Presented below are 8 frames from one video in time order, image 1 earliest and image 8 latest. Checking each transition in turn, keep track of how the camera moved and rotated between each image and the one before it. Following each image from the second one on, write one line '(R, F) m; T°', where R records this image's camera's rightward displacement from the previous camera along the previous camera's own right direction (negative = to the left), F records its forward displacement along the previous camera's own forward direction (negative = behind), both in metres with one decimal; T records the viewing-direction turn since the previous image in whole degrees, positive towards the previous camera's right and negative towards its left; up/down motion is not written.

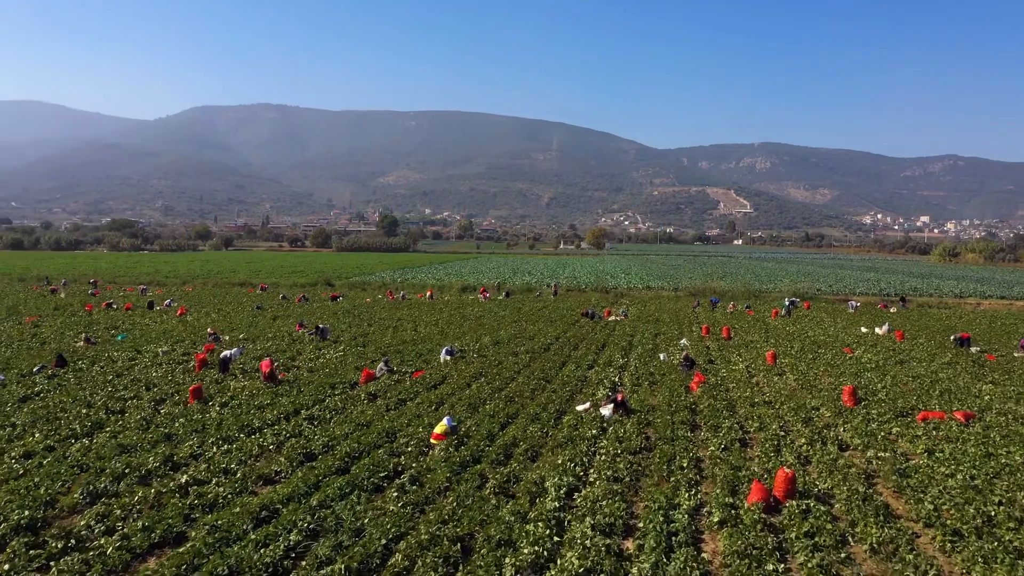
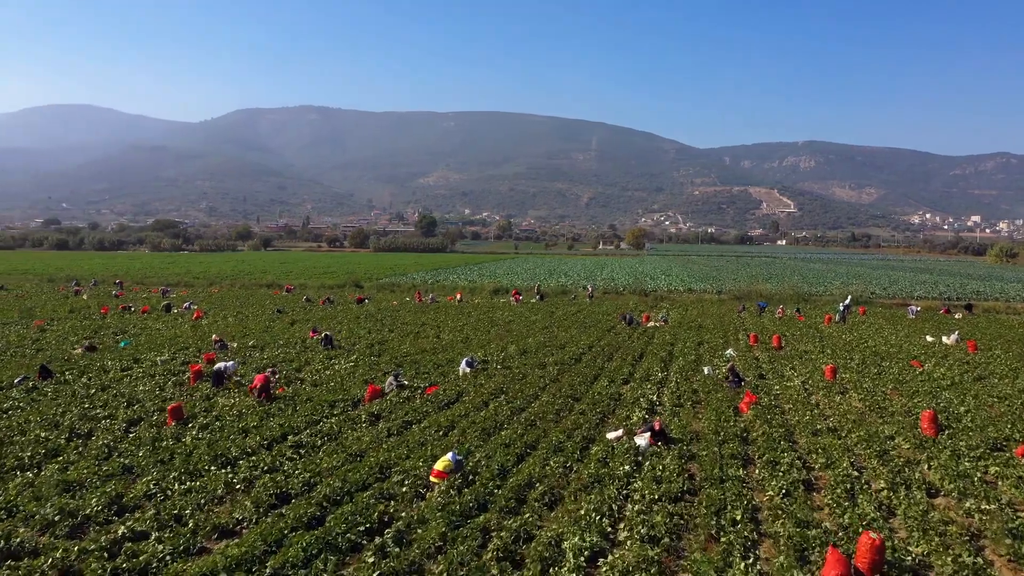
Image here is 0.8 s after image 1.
(+0.3, +1.9) m; -3°
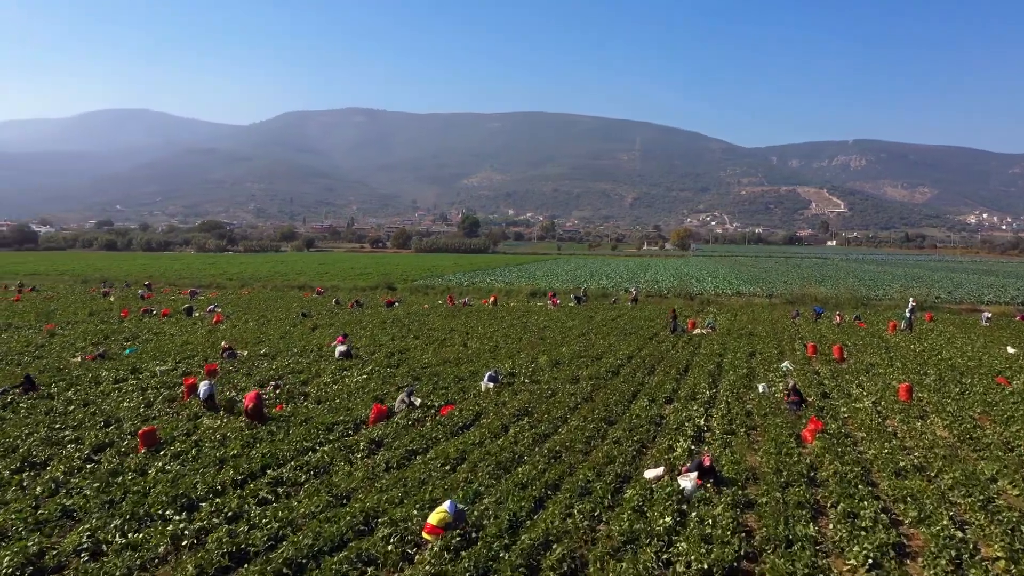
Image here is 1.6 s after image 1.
(+0.4, +1.9) m; -4°
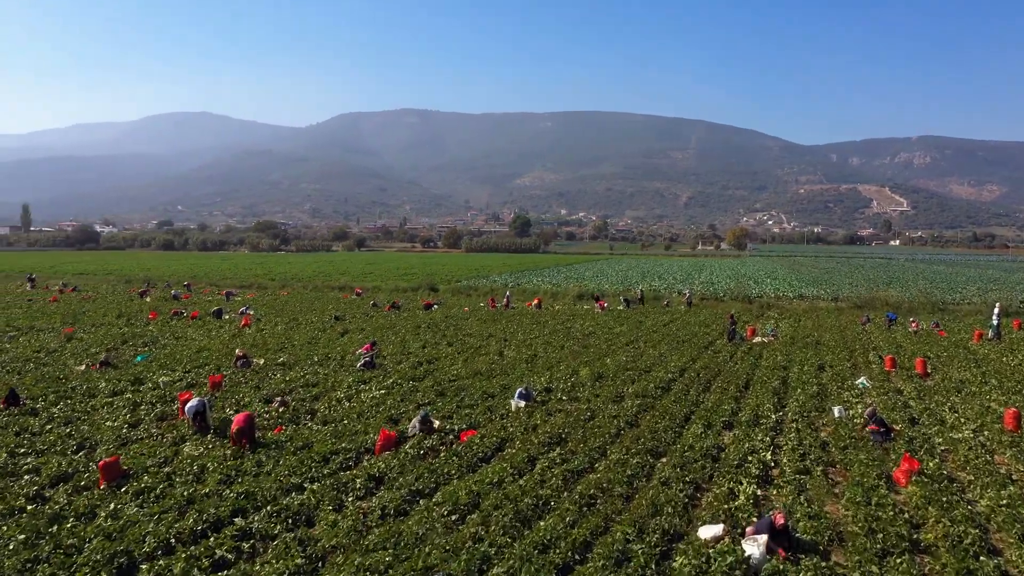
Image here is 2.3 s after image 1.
(+0.4, +1.9) m; -5°
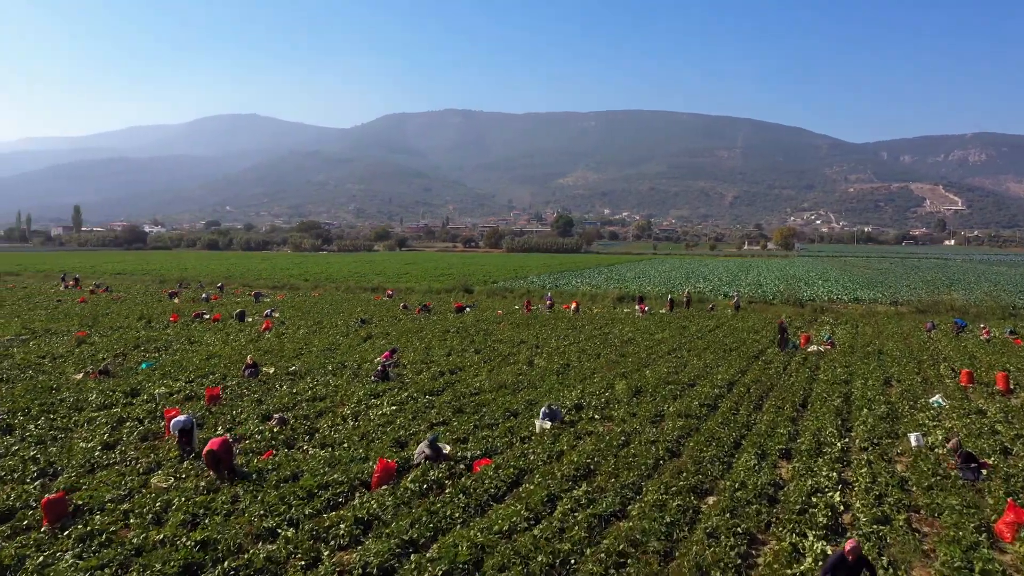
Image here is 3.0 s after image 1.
(+0.4, +1.6) m; -4°
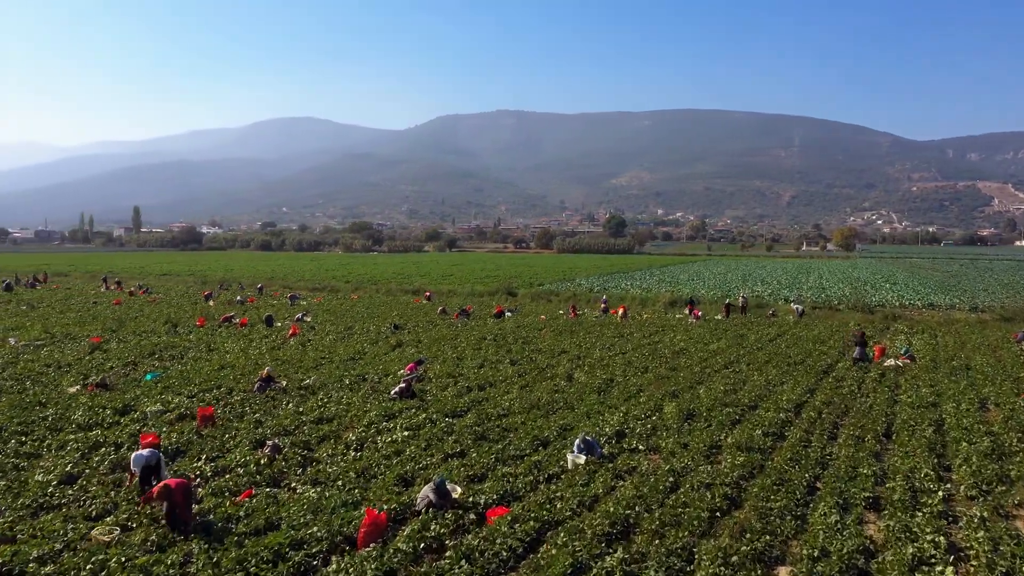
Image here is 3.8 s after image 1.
(+0.4, +1.9) m; -5°
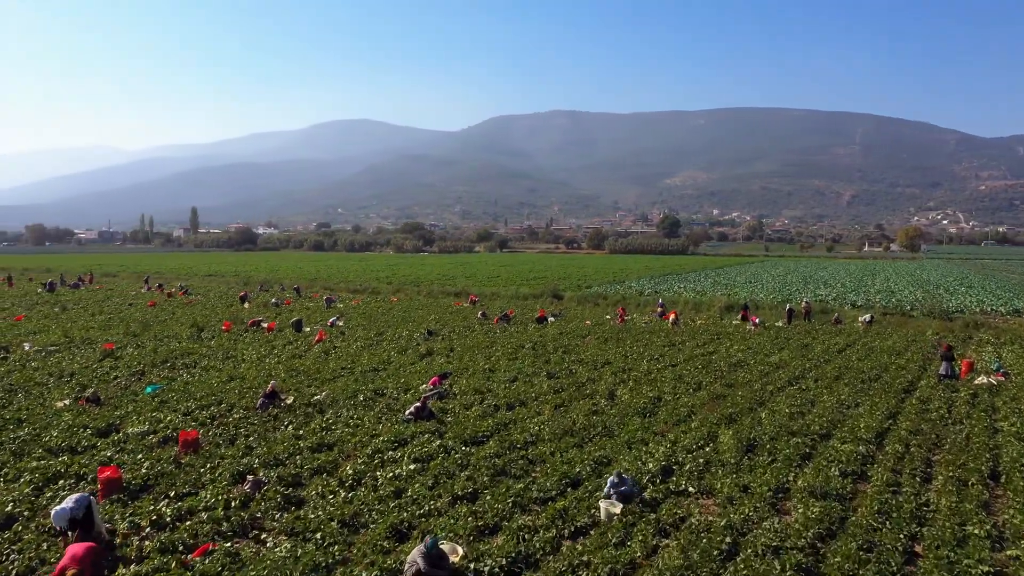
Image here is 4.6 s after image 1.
(+0.4, +1.8) m; -5°
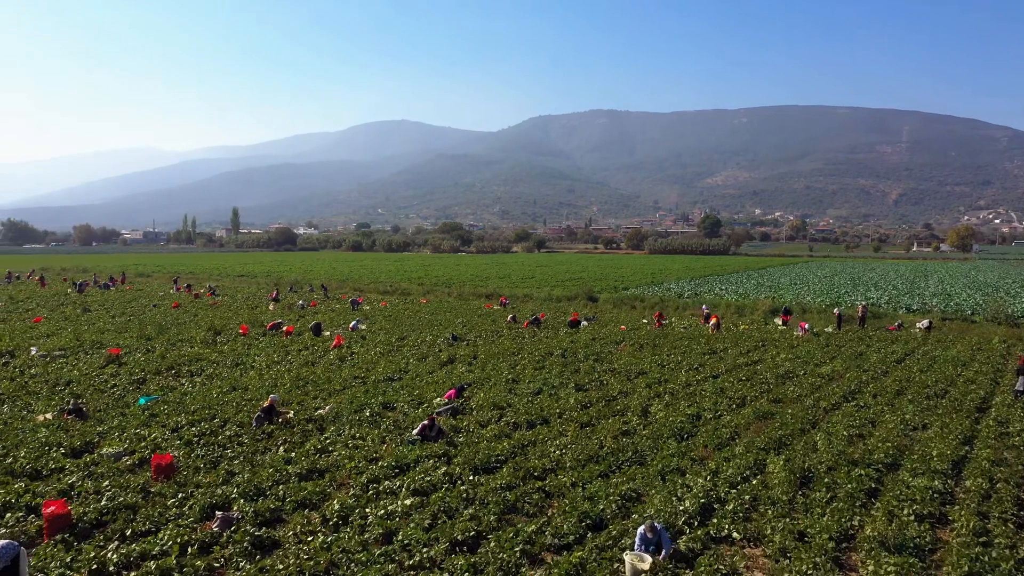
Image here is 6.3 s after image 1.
(+0.4, +1.4) m; -4°
